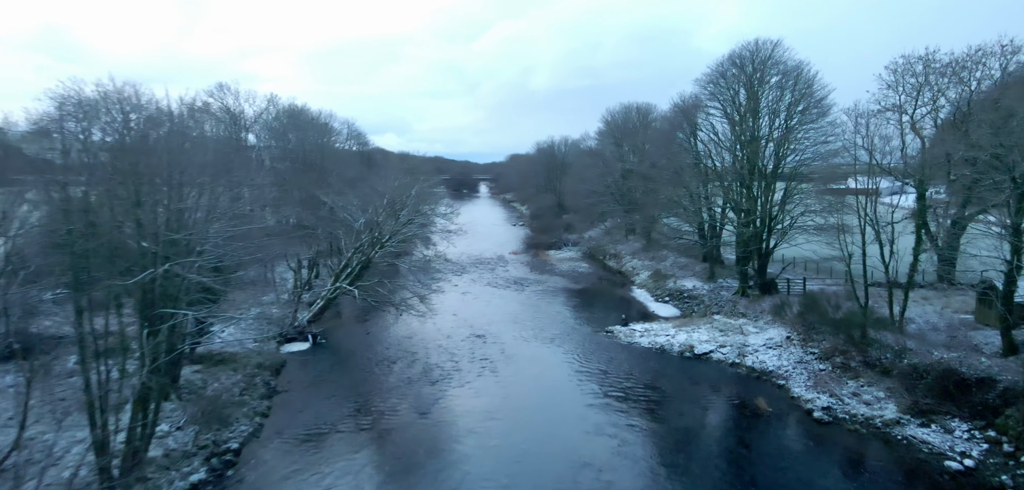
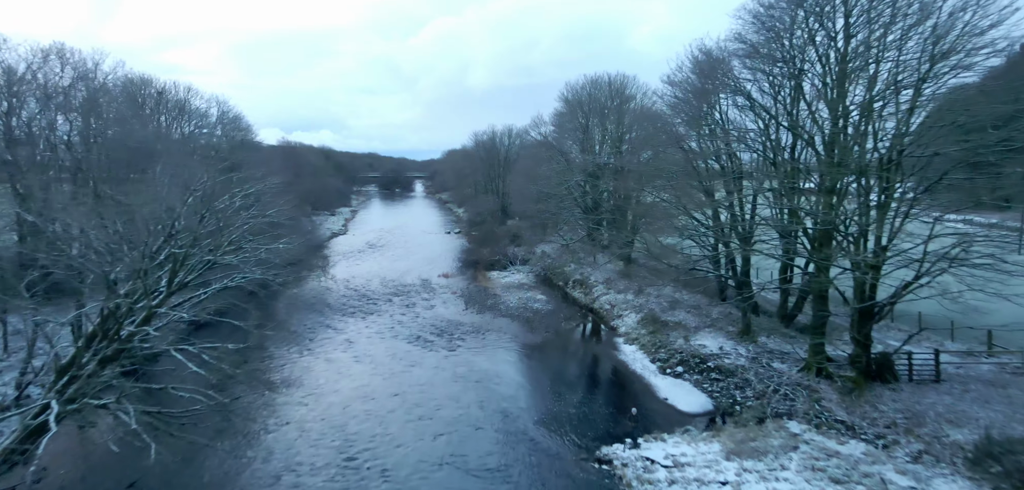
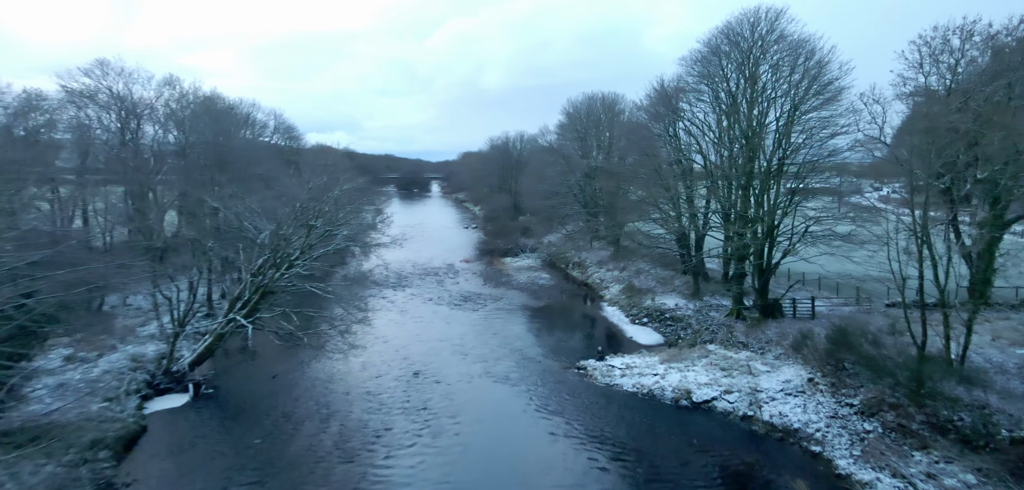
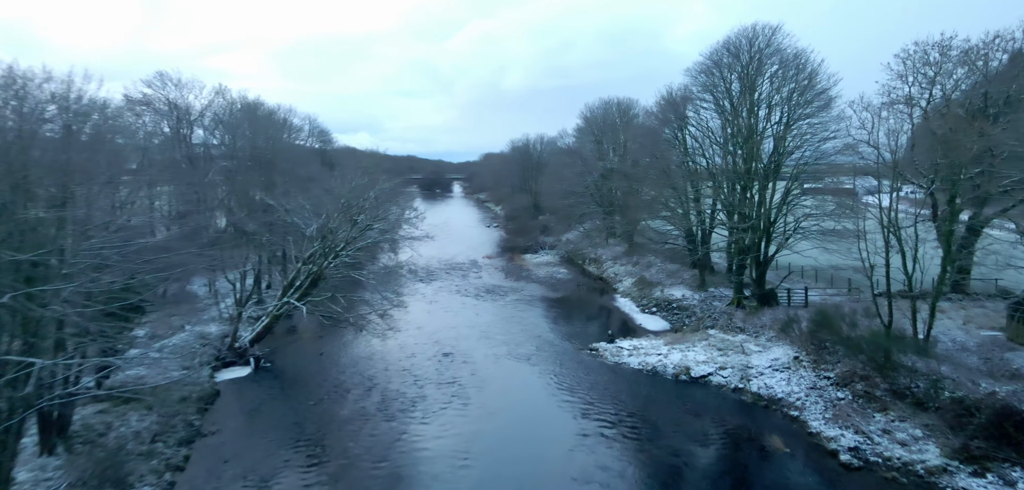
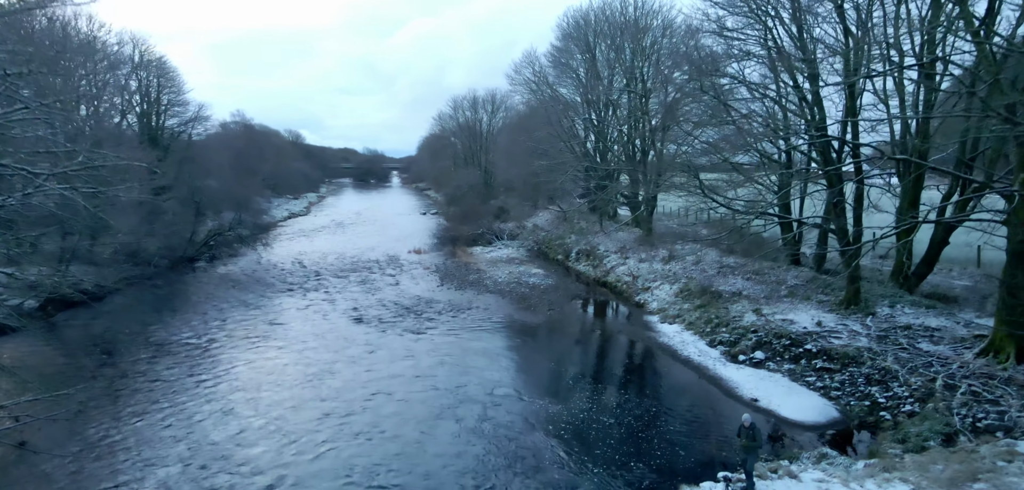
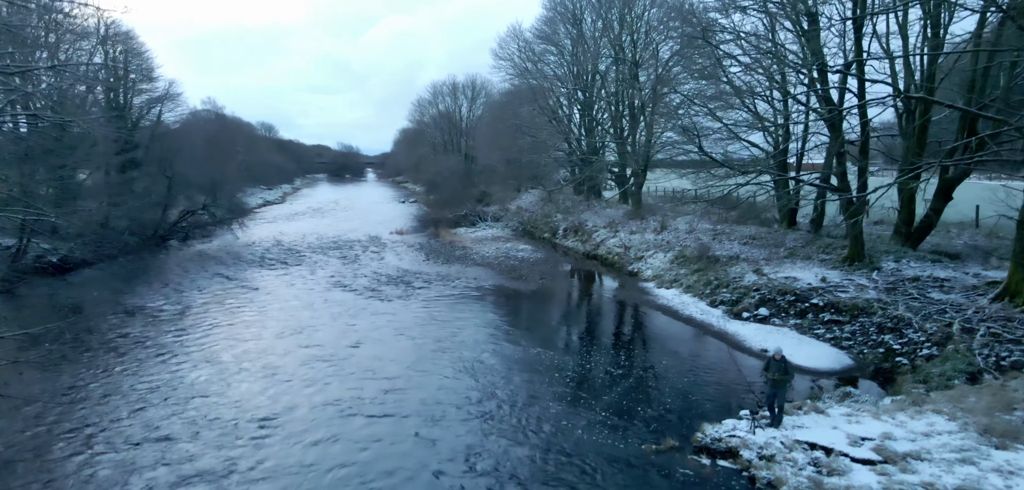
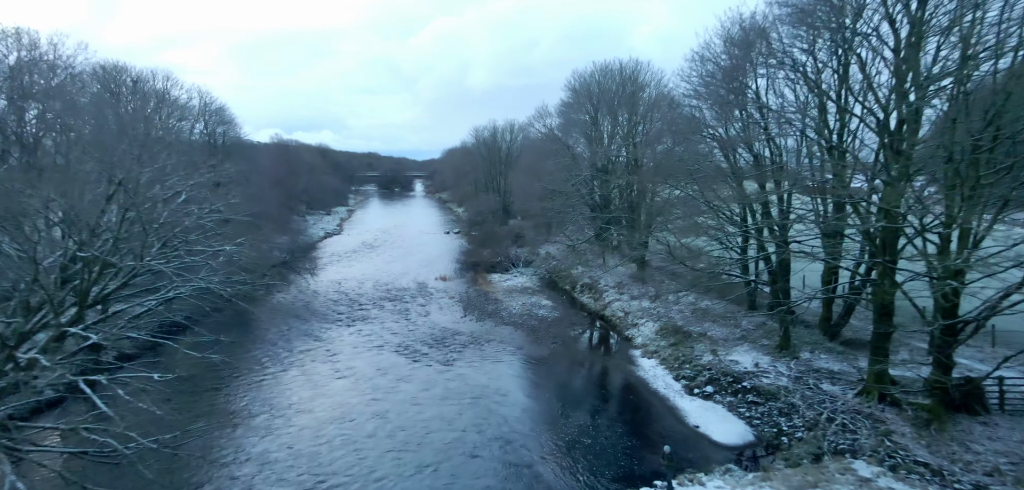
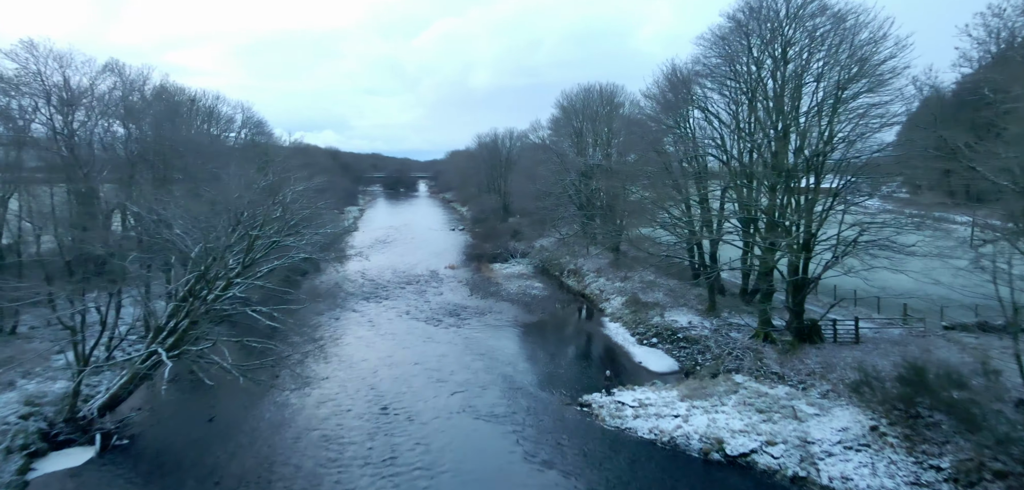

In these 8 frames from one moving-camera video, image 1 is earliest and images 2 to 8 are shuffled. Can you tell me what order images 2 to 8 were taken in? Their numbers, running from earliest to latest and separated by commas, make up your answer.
4, 3, 8, 2, 7, 5, 6
